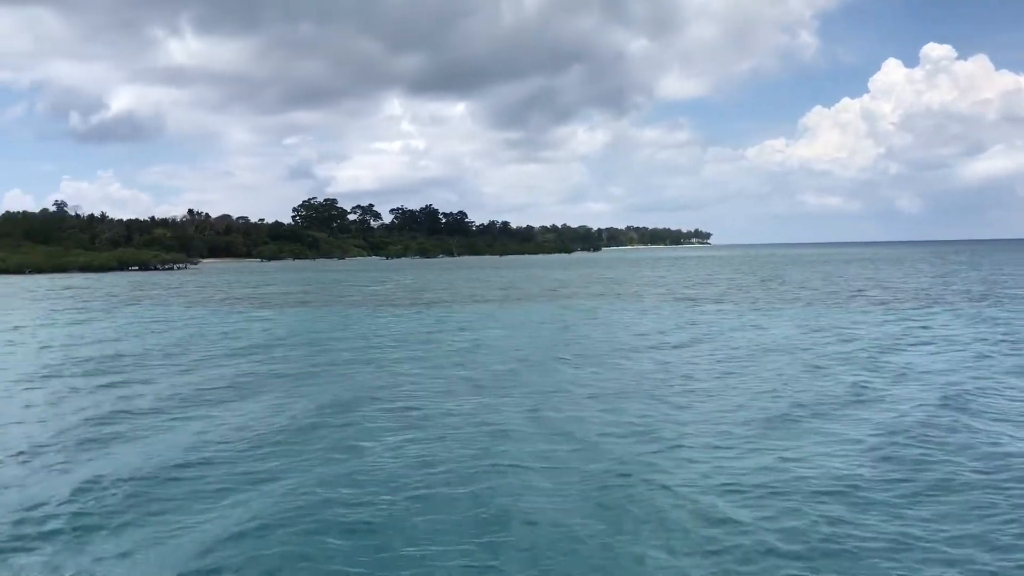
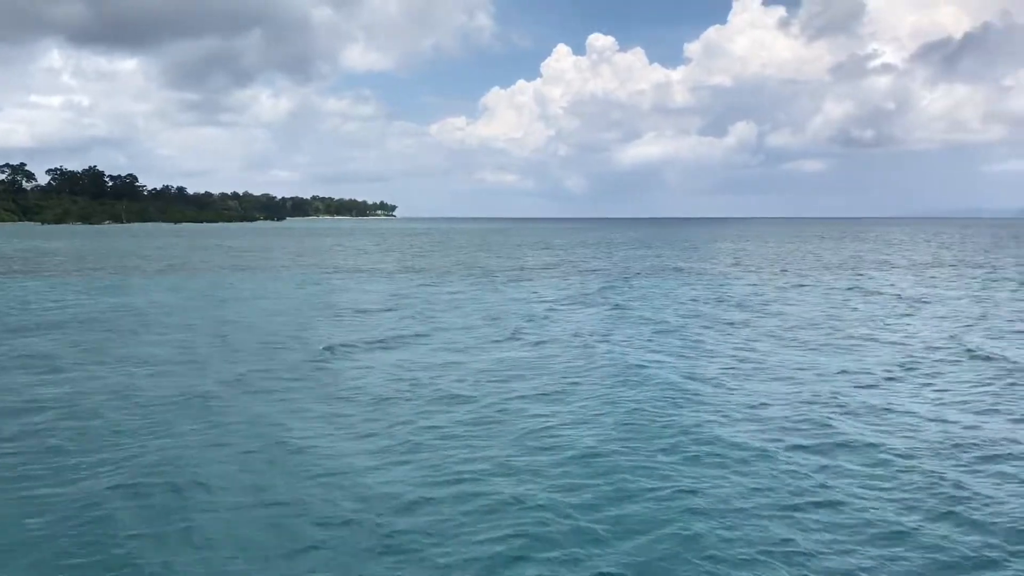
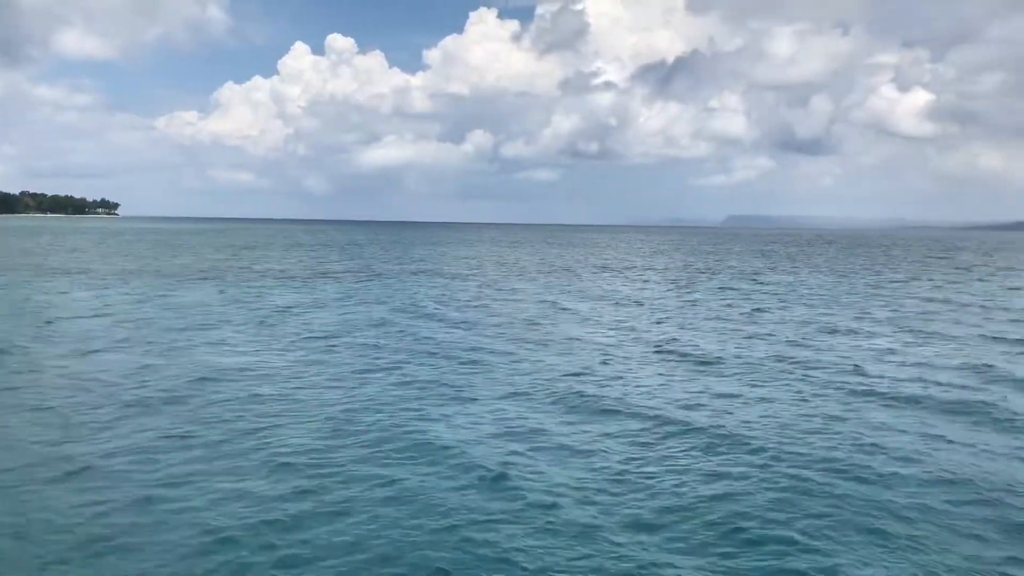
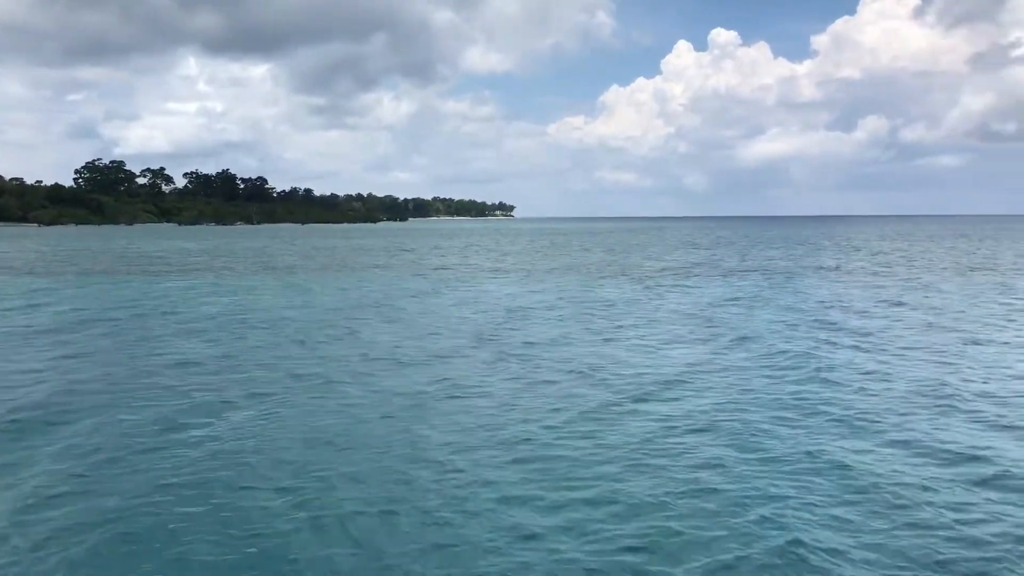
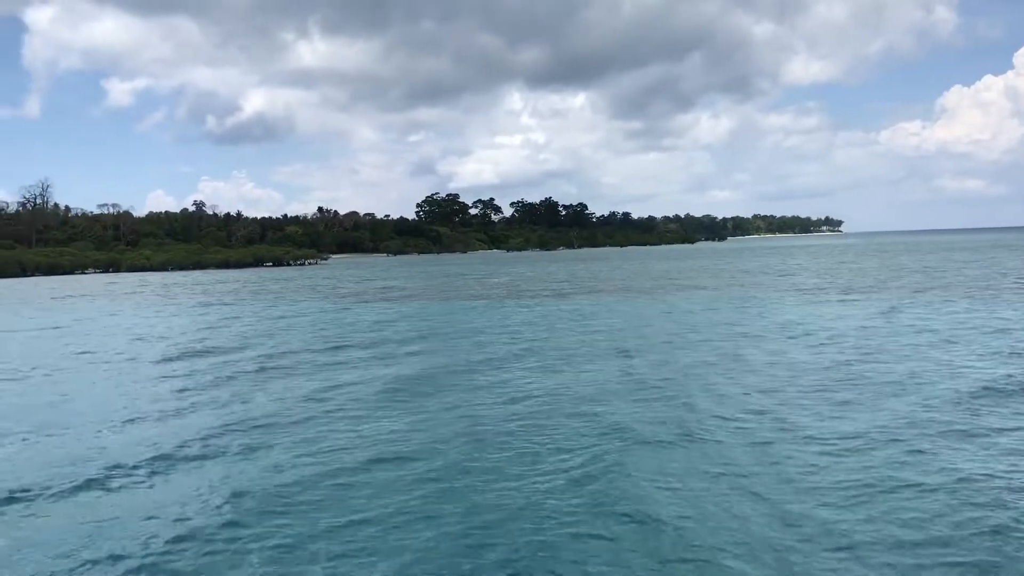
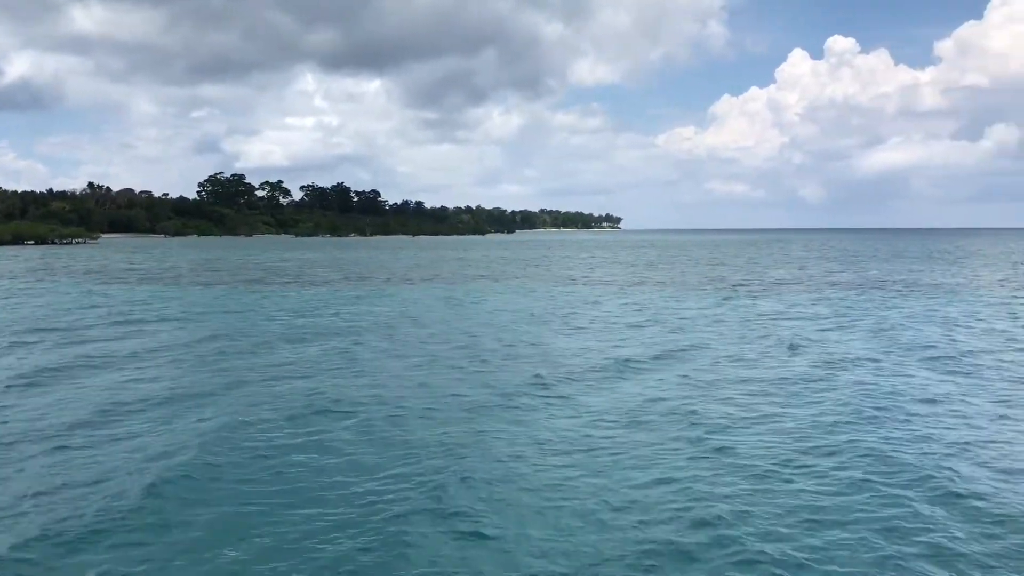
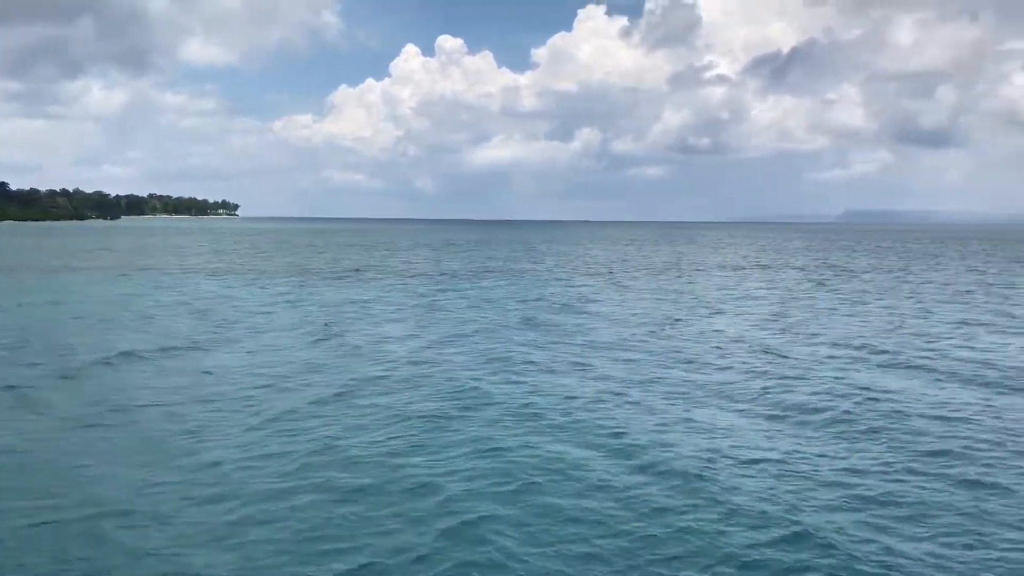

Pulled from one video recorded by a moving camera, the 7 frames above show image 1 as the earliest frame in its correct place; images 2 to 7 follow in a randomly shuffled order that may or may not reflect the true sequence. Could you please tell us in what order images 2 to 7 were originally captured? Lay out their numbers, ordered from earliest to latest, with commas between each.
5, 6, 4, 2, 7, 3
